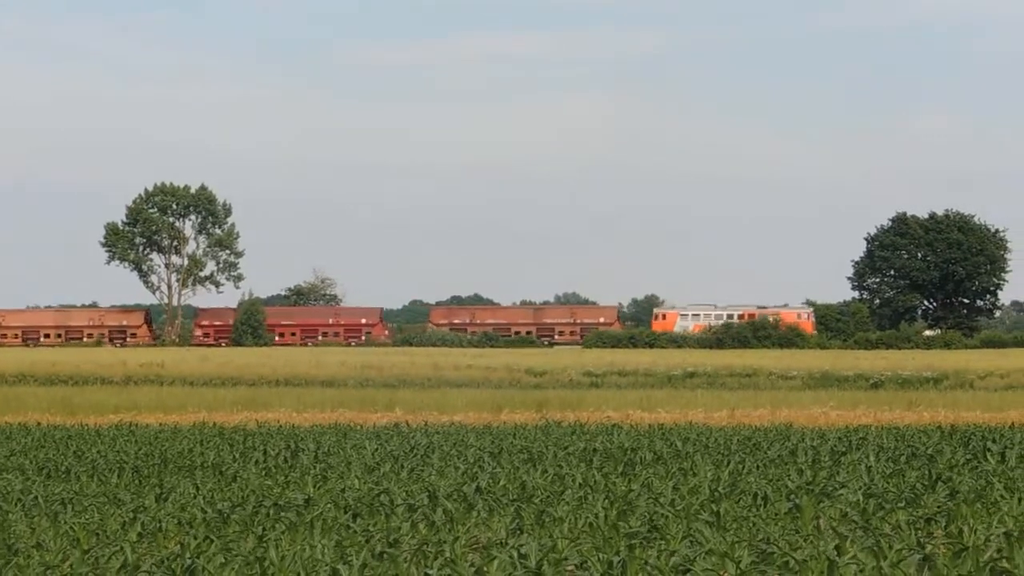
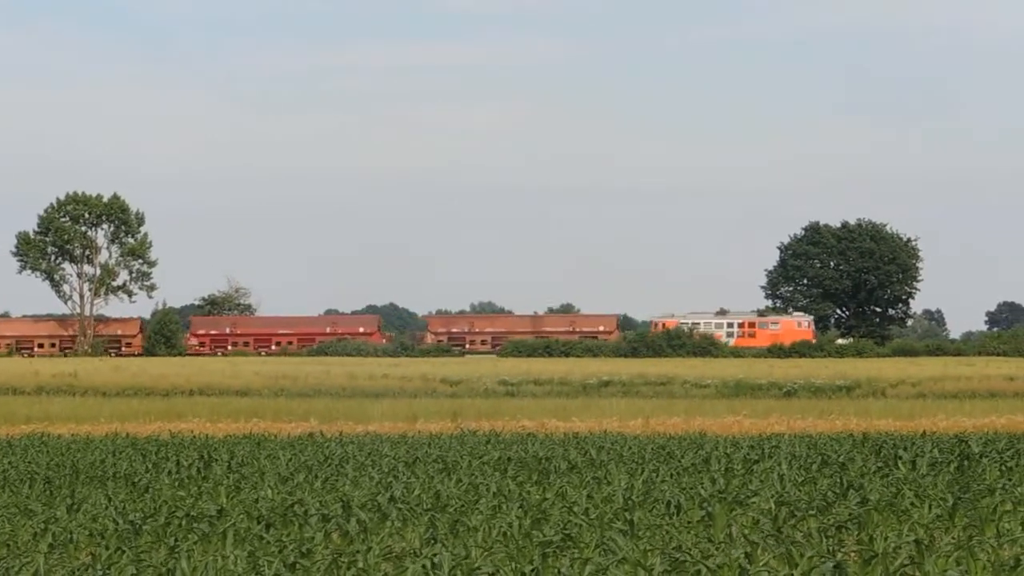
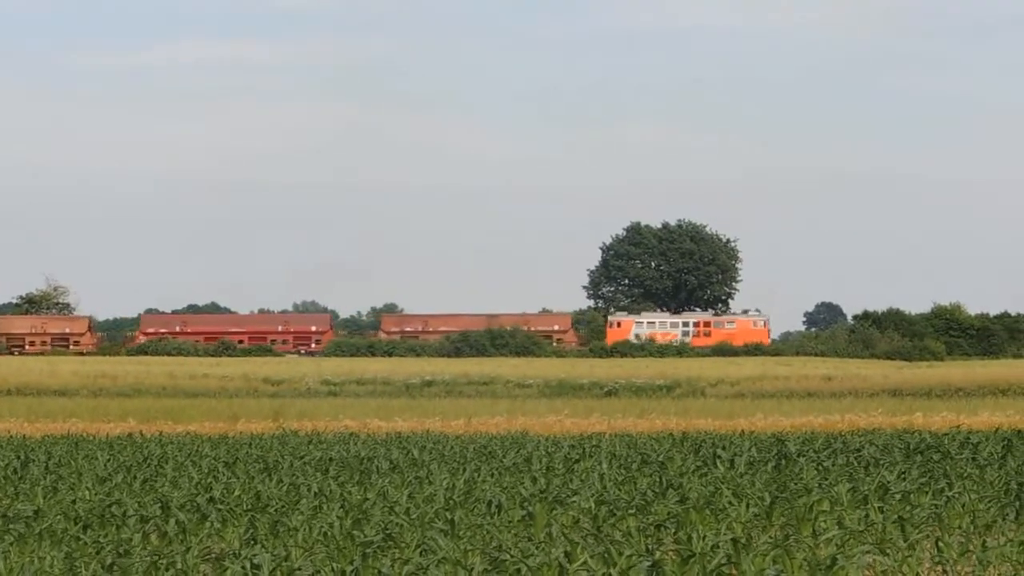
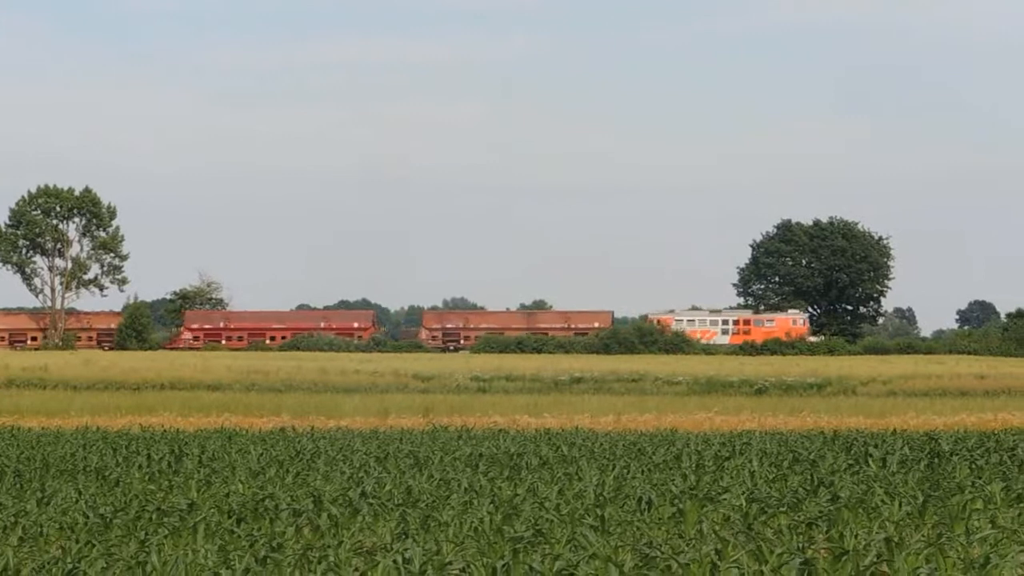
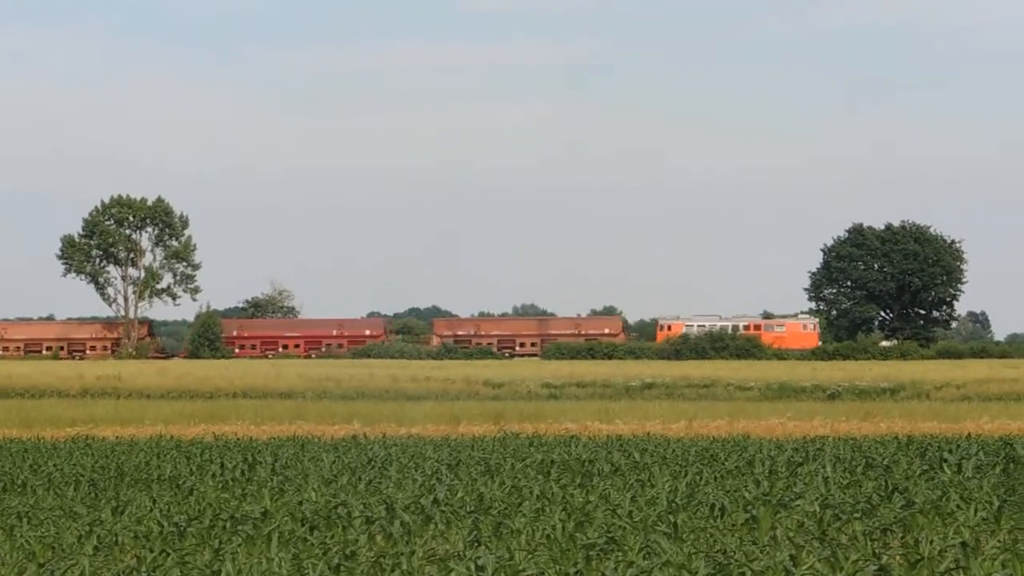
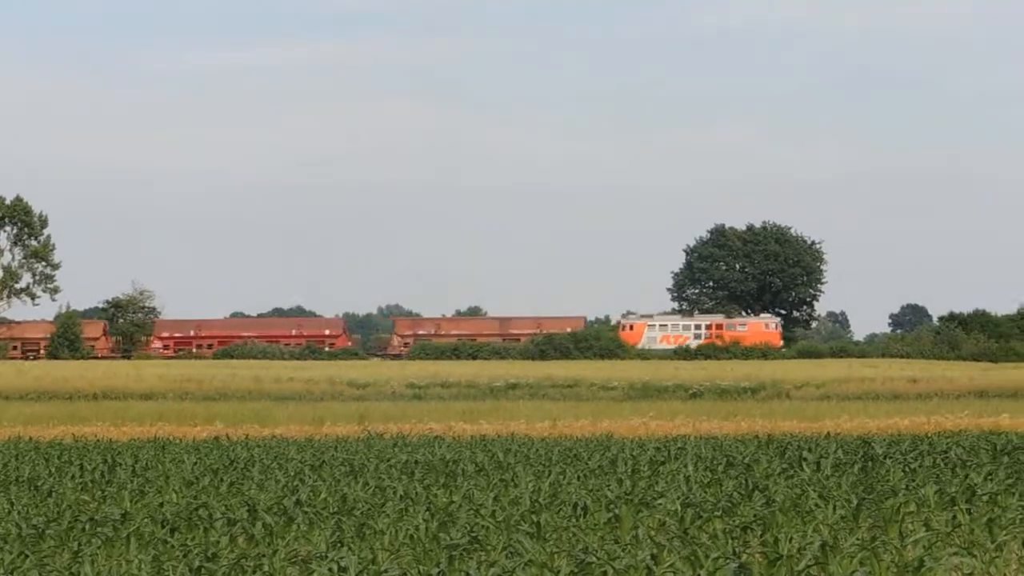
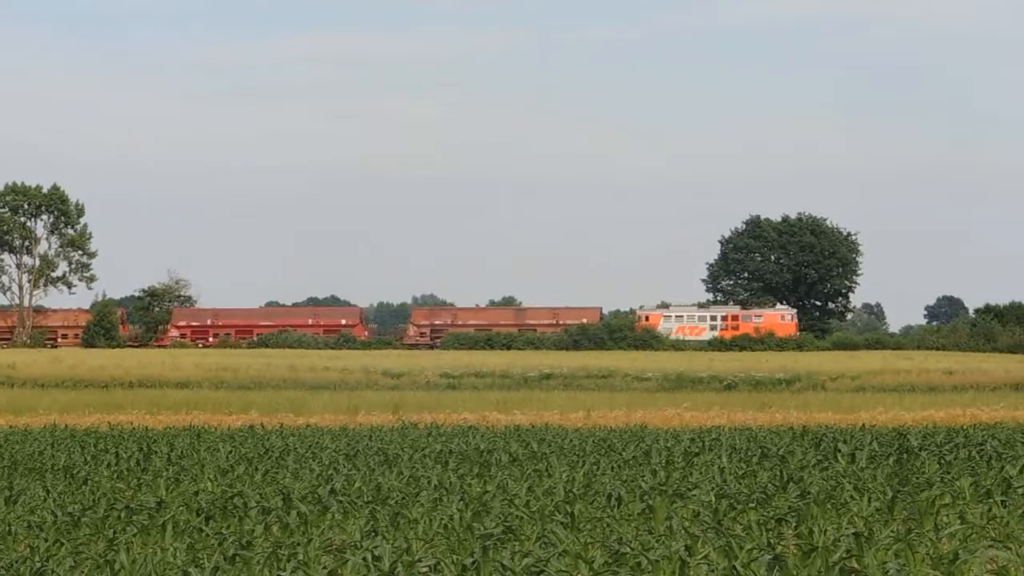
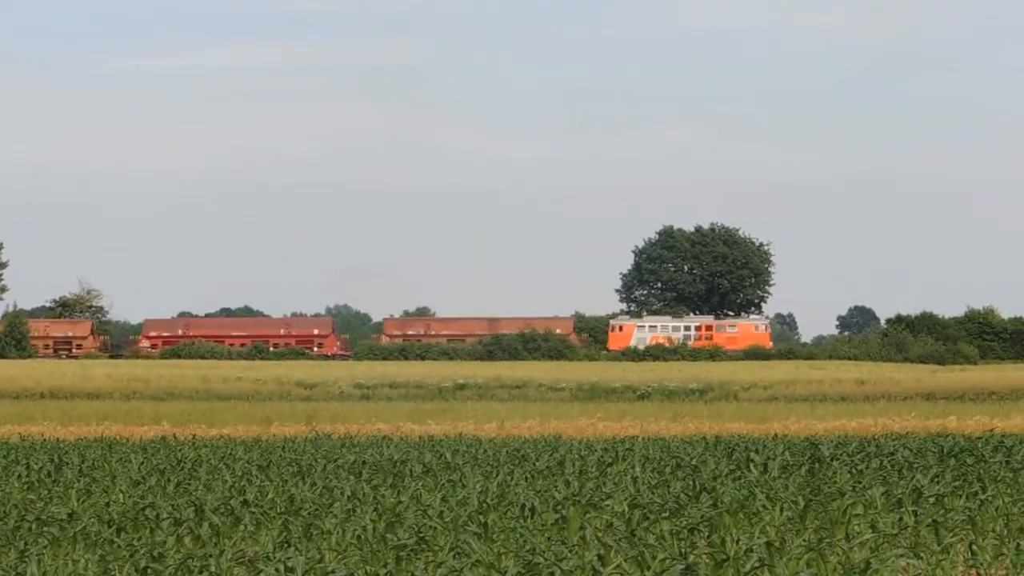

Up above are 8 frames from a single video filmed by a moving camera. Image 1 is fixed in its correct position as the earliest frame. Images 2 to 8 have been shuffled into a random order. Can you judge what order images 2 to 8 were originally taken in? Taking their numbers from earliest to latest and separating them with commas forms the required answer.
5, 2, 4, 7, 6, 8, 3
